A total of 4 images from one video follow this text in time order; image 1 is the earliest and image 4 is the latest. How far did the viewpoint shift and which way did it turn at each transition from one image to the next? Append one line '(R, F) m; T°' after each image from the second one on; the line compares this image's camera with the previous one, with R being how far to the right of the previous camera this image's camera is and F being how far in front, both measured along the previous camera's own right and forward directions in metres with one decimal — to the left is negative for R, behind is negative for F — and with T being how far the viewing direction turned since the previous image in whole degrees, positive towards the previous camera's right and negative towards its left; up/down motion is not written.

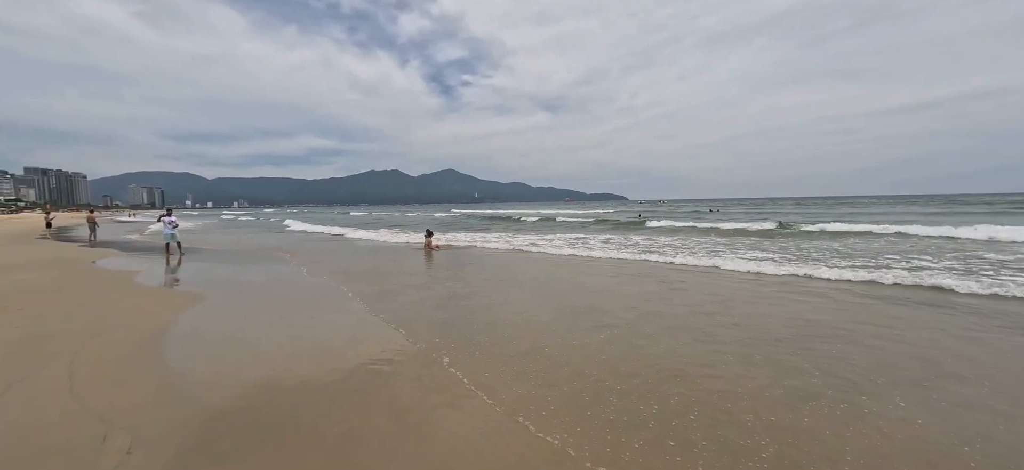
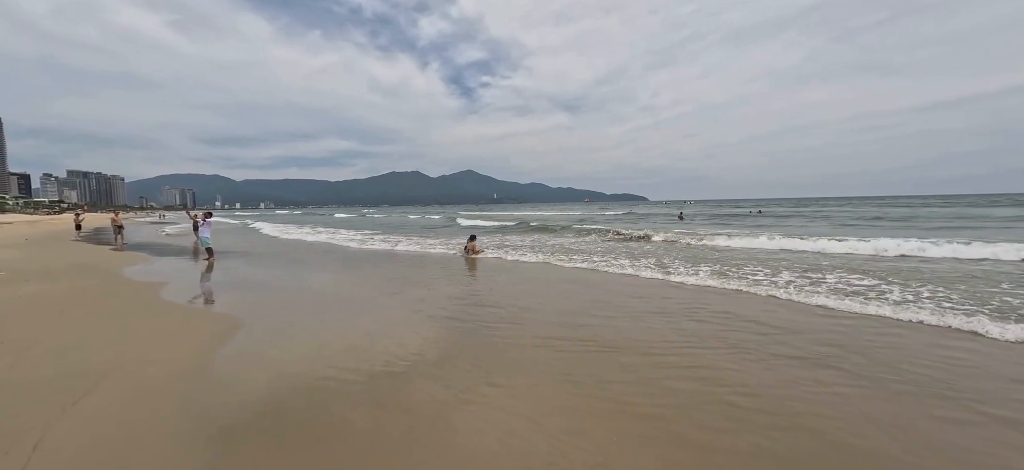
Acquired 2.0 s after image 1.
(-0.4, +0.5) m; -3°
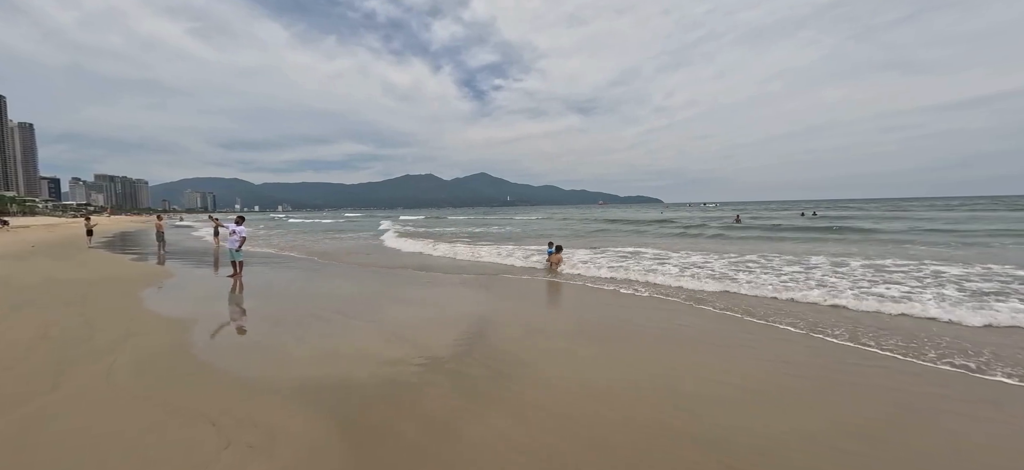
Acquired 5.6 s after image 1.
(-0.8, +0.9) m; -2°
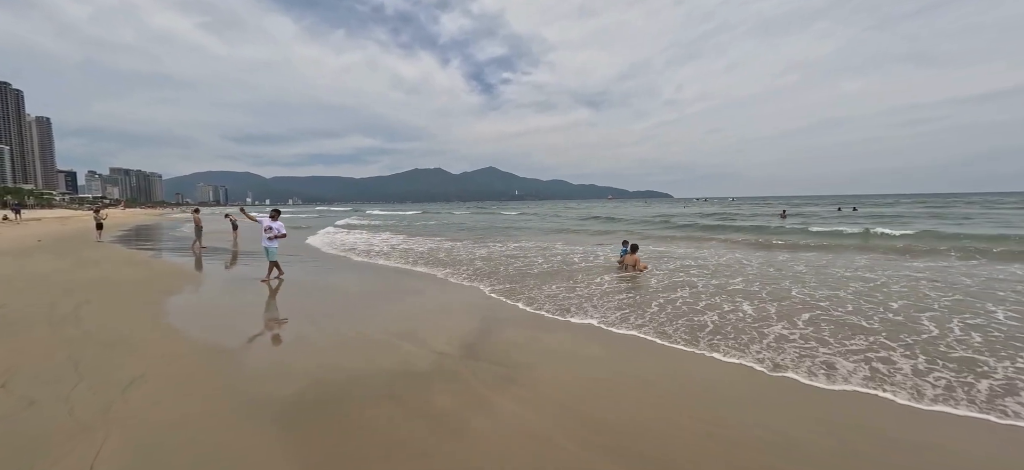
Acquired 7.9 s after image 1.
(-0.5, +0.5) m; -1°
